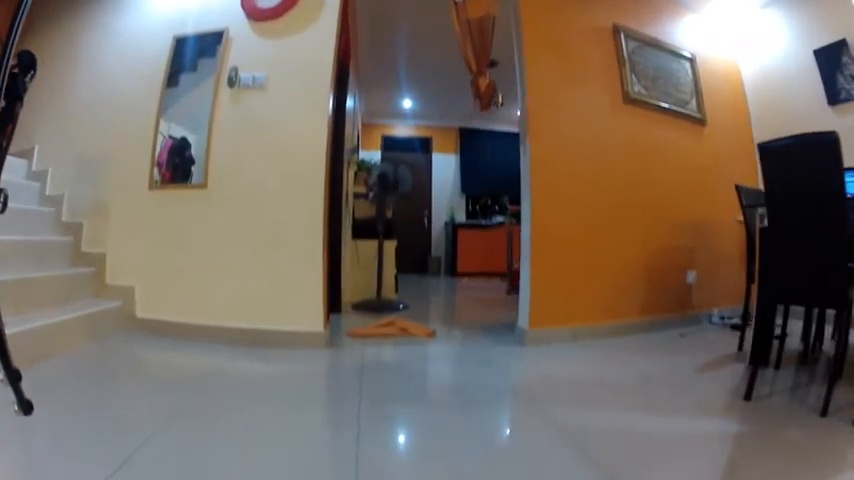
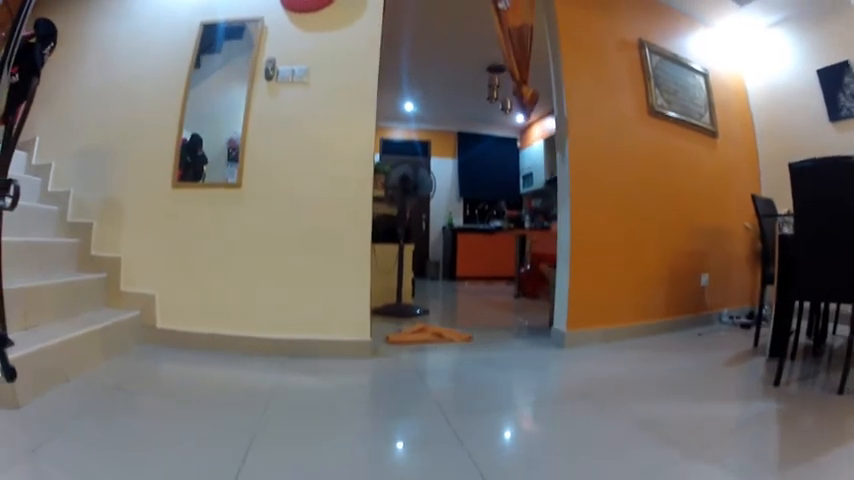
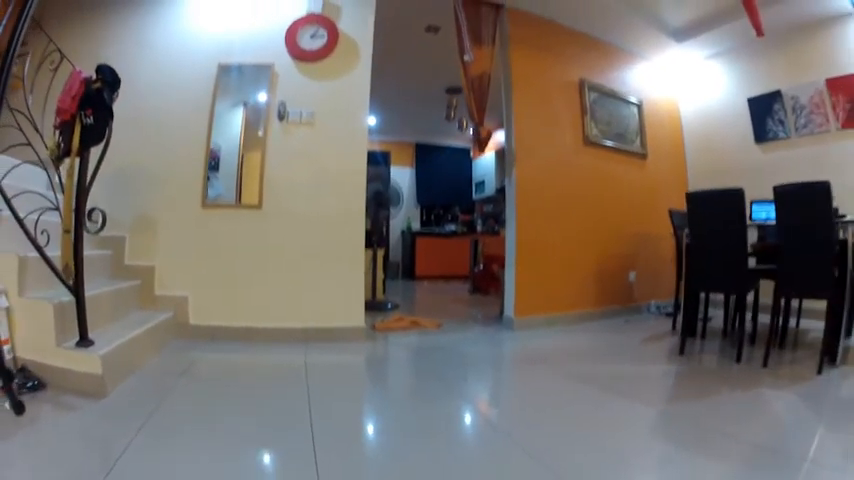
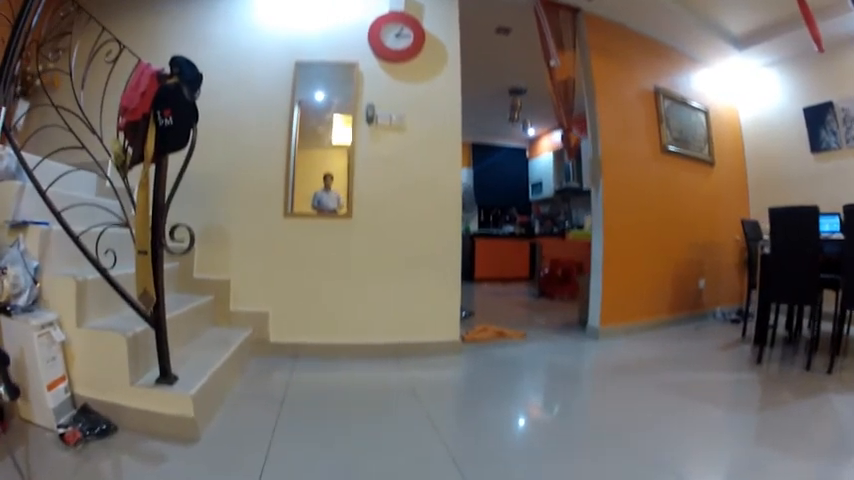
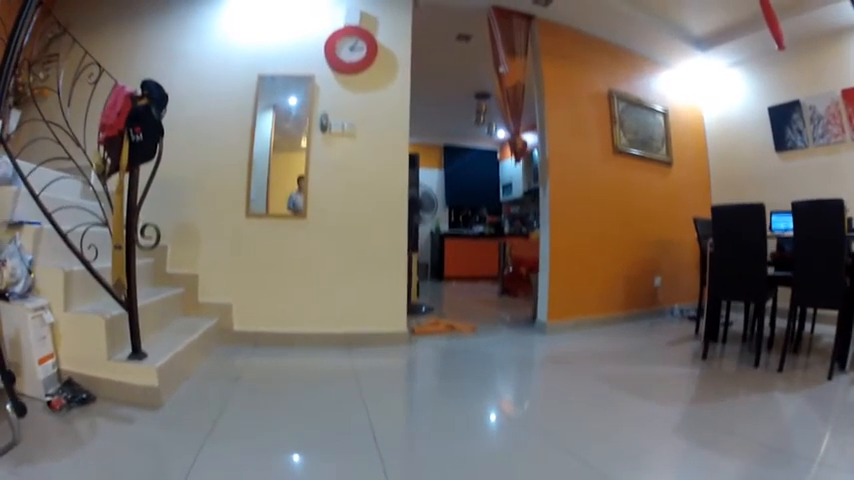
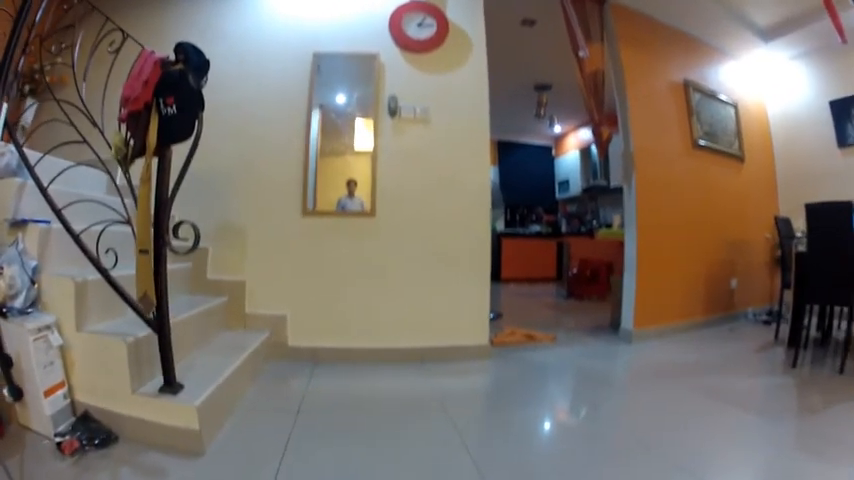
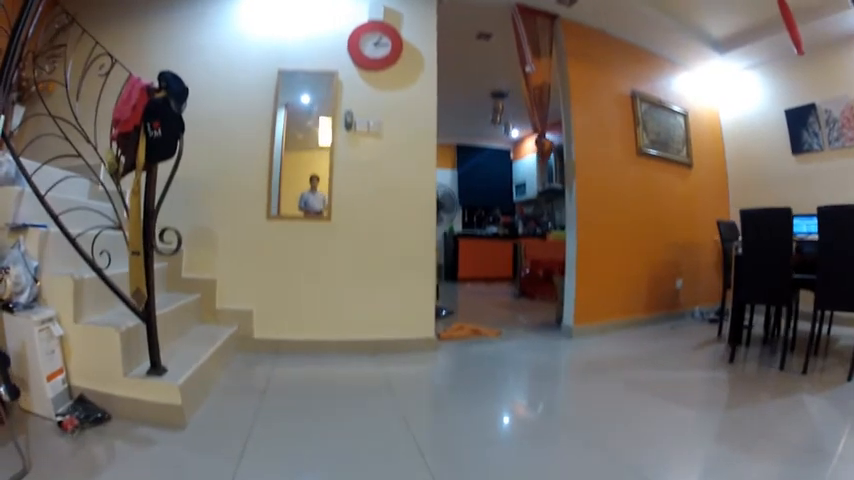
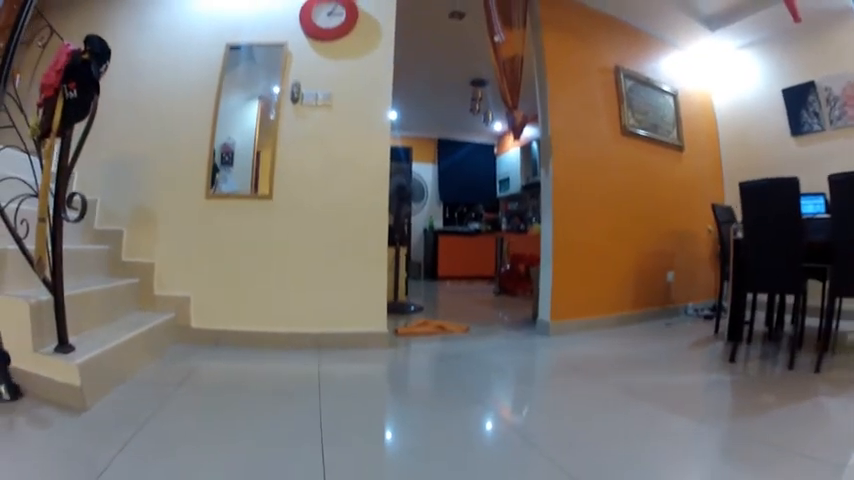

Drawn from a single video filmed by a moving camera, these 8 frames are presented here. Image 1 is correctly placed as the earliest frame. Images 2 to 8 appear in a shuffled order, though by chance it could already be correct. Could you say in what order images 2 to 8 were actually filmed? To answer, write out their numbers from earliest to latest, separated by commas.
2, 8, 3, 5, 7, 4, 6
